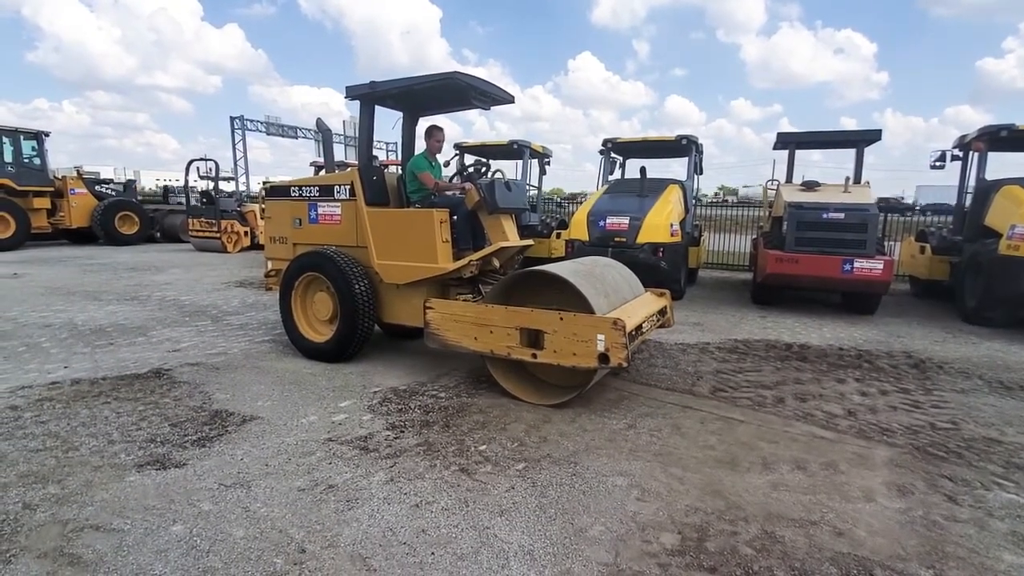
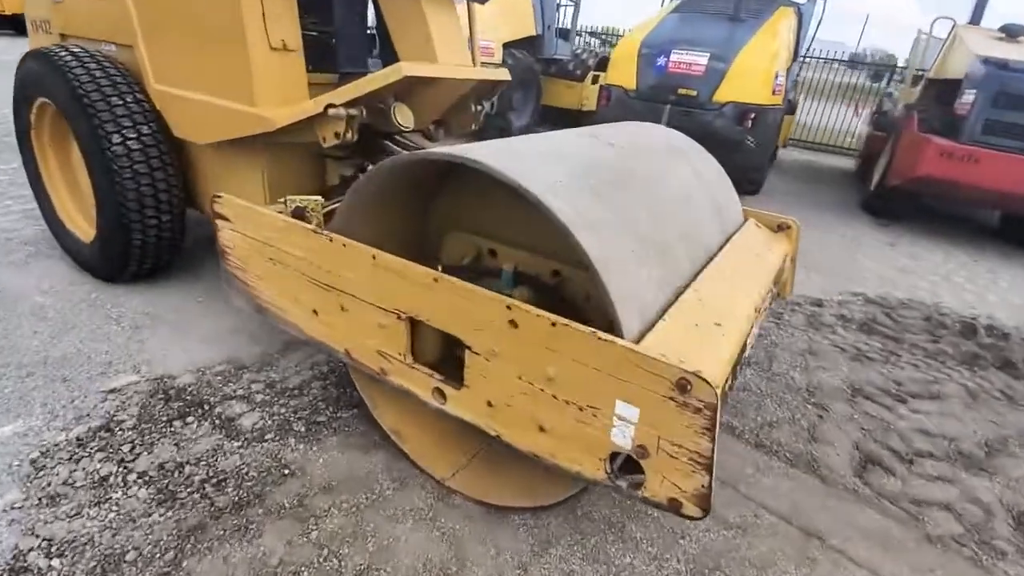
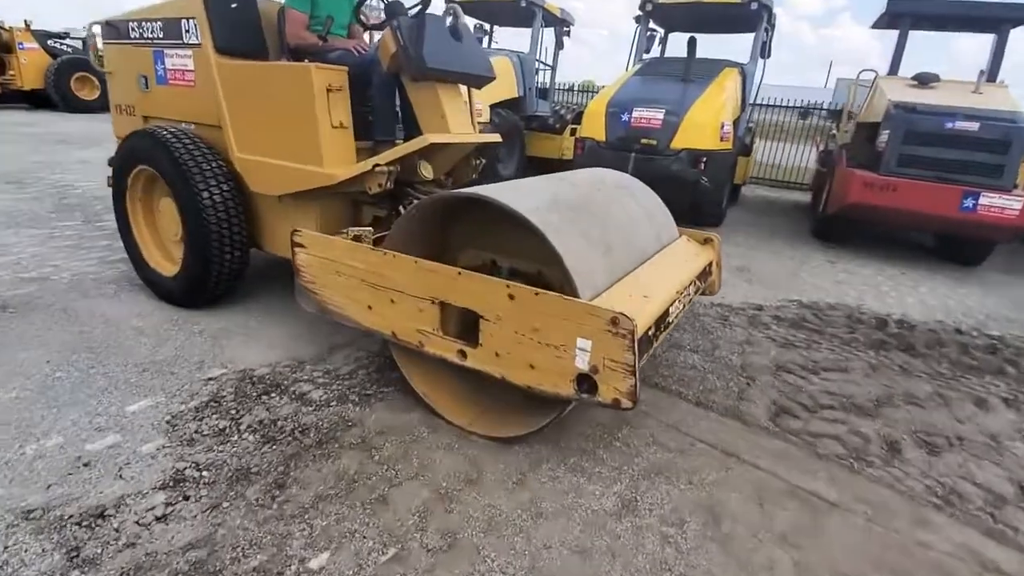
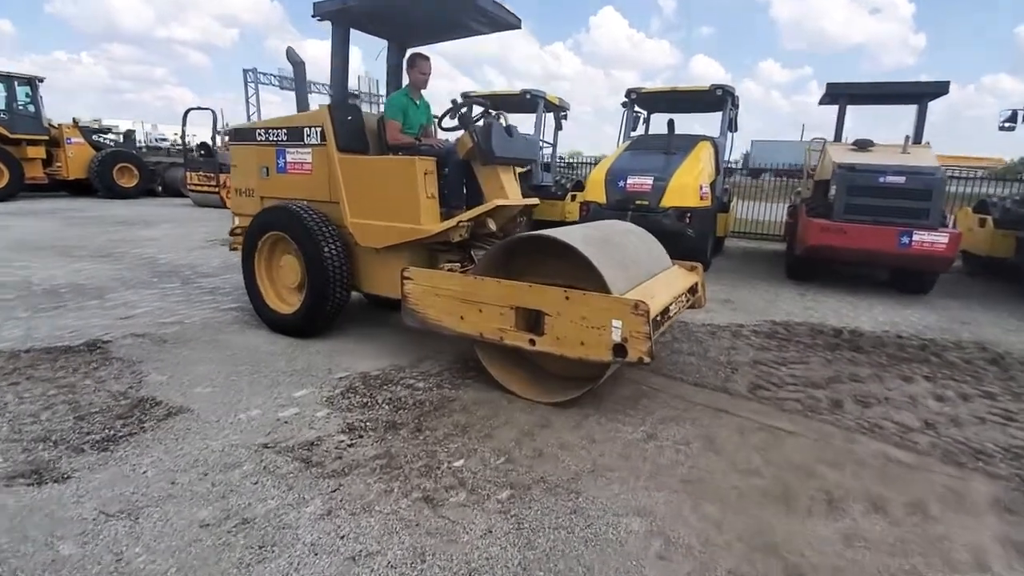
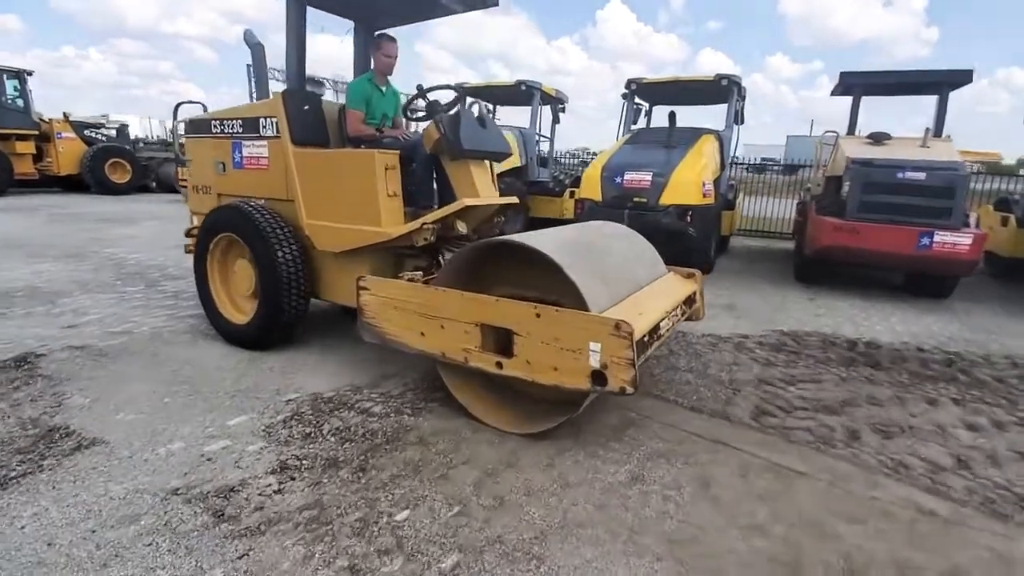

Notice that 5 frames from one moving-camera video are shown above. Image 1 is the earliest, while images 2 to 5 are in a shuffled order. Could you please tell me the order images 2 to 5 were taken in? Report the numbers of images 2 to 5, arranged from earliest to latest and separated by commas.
4, 5, 3, 2
